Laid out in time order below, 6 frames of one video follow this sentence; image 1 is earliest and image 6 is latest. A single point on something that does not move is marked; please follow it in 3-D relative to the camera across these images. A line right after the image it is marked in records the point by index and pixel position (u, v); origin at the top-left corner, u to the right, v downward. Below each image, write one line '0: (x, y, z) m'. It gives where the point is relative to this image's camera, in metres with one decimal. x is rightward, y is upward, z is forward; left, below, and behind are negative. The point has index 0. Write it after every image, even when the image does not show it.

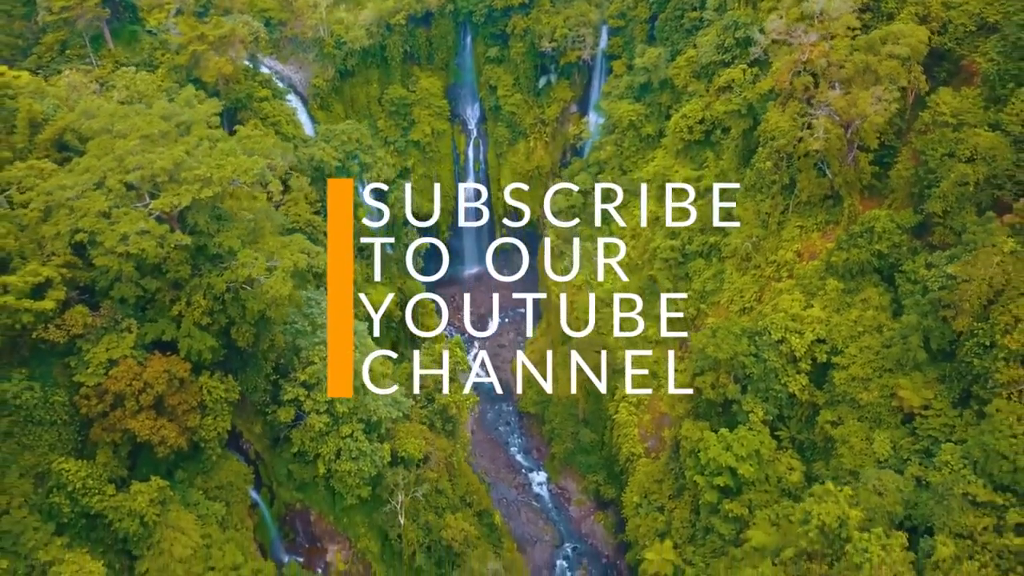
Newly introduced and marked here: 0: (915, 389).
0: (+8.9, -2.2, +17.1) m
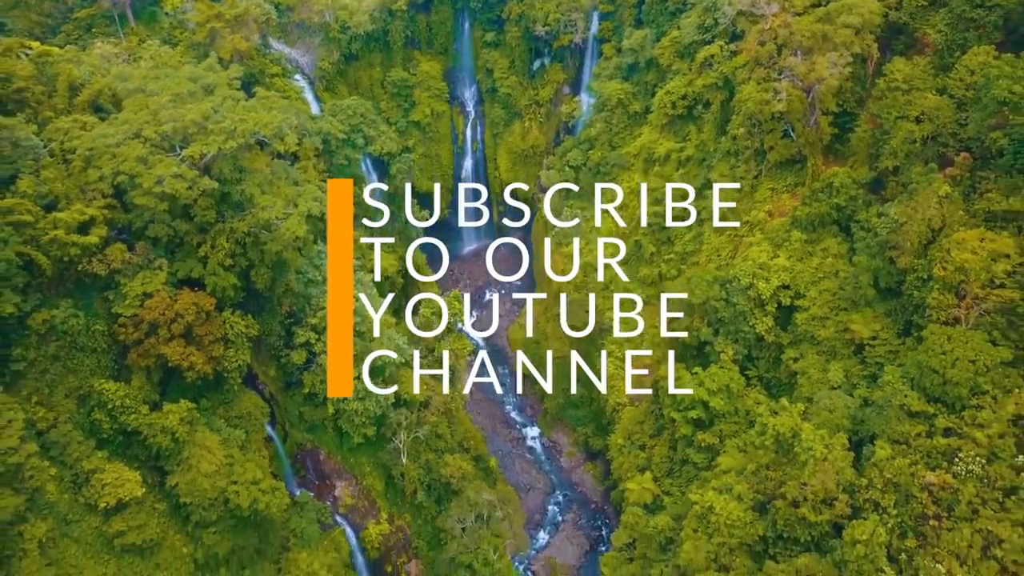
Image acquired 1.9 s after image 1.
0: (+8.7, -0.8, +19.0) m
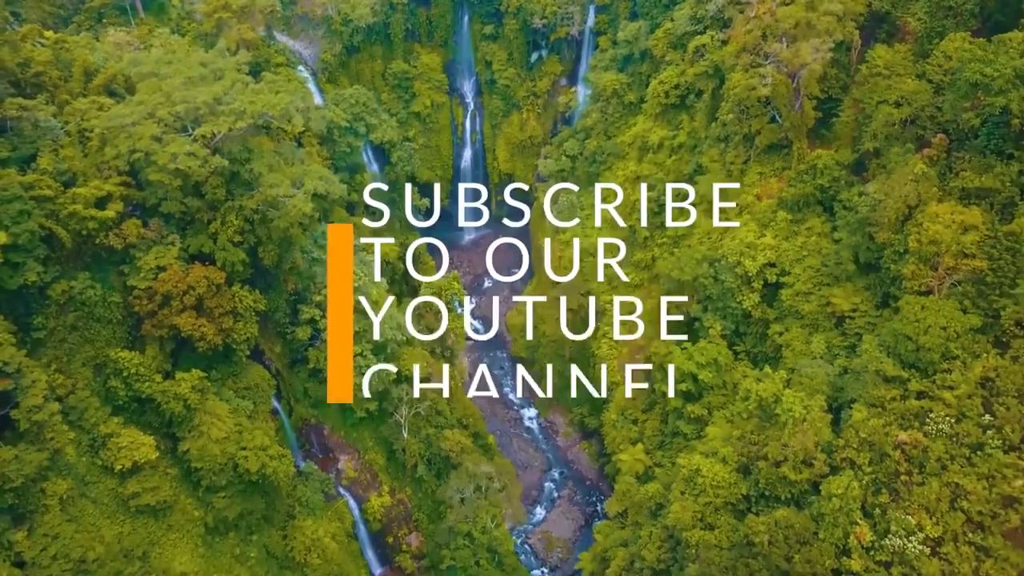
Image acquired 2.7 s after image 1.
0: (+8.6, -0.2, +19.9) m
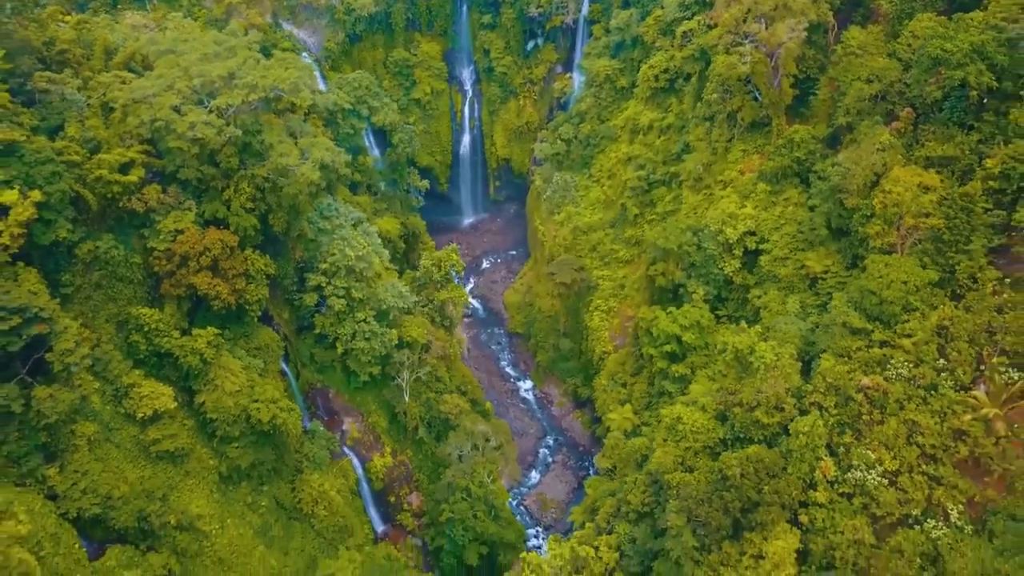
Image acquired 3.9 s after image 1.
0: (+8.5, +0.8, +21.2) m
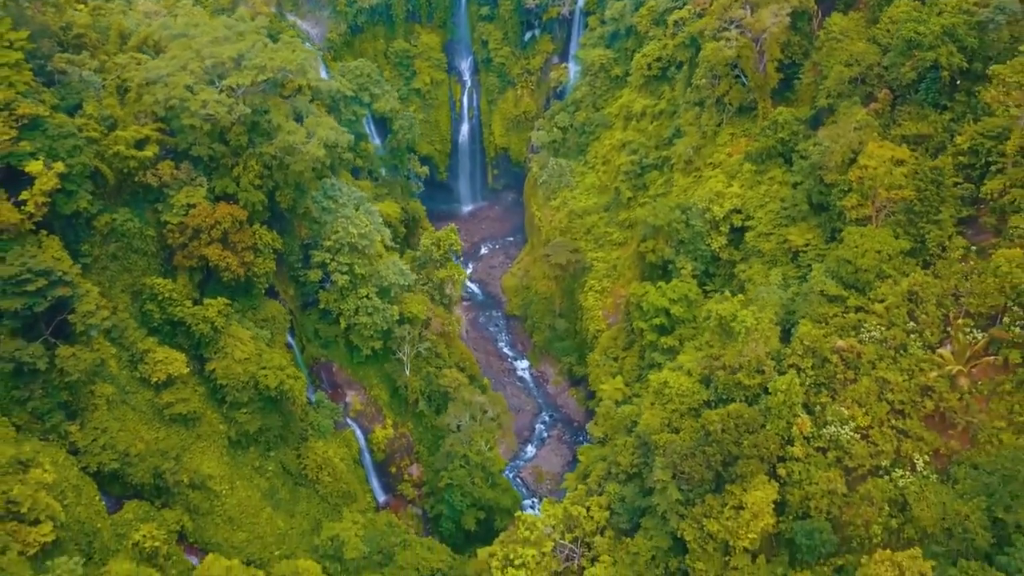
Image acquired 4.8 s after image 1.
0: (+8.4, +1.6, +22.3) m
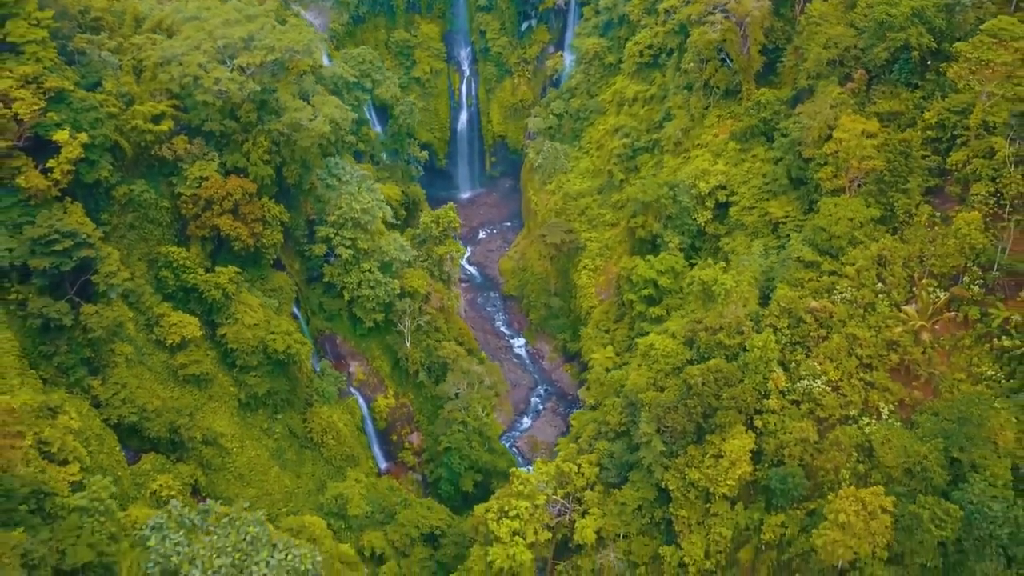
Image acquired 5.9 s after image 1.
0: (+8.2, +2.5, +23.5) m
